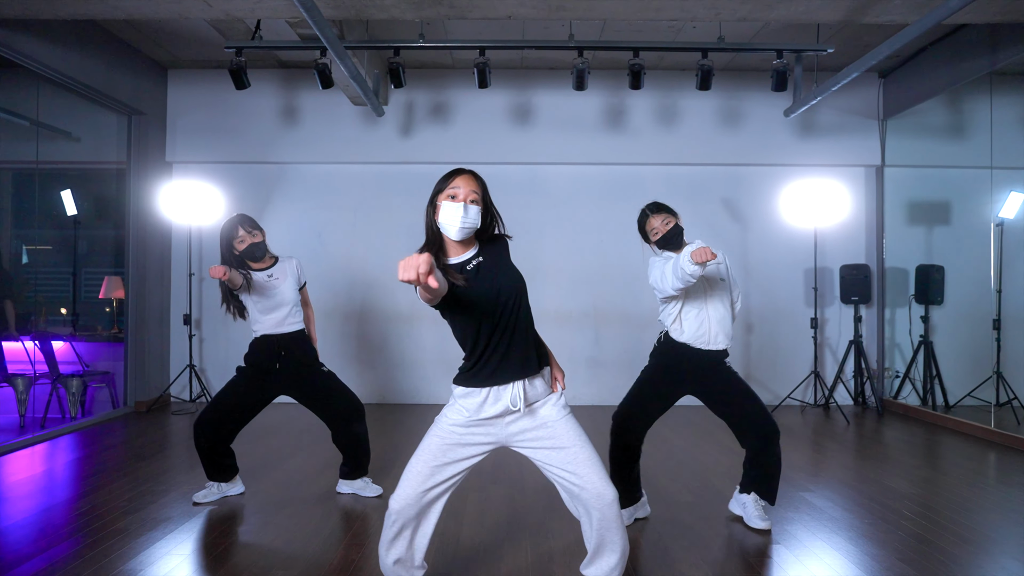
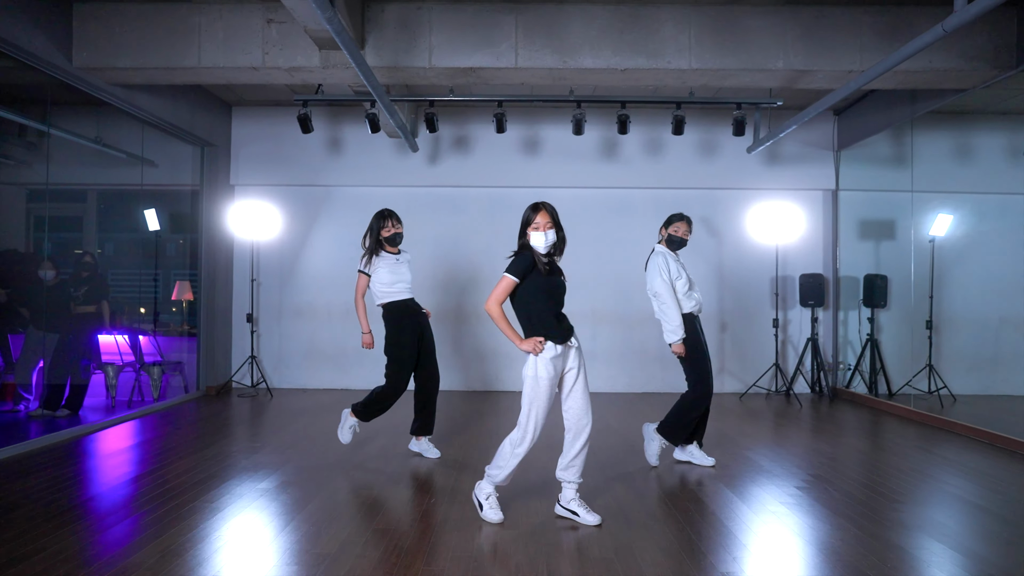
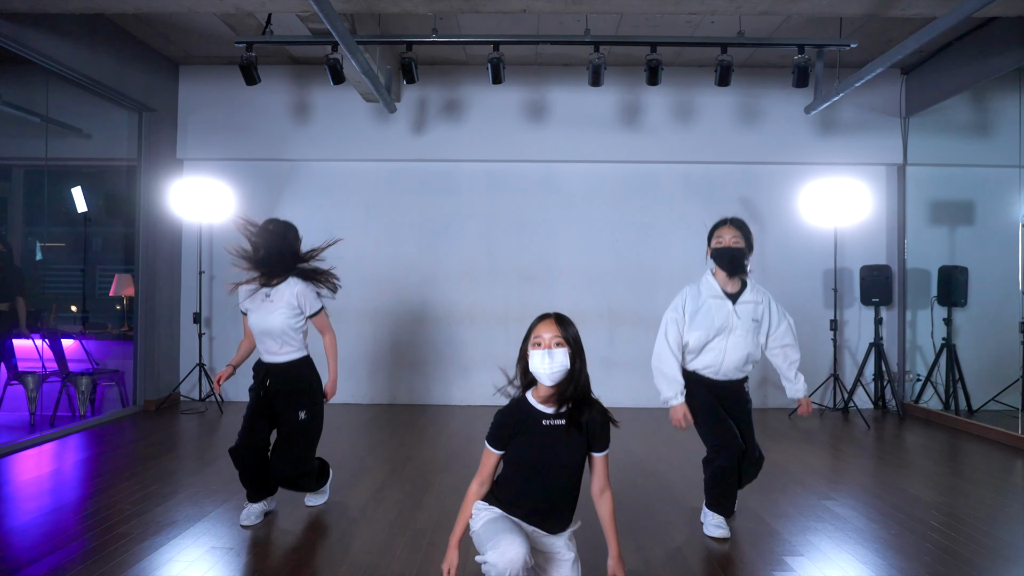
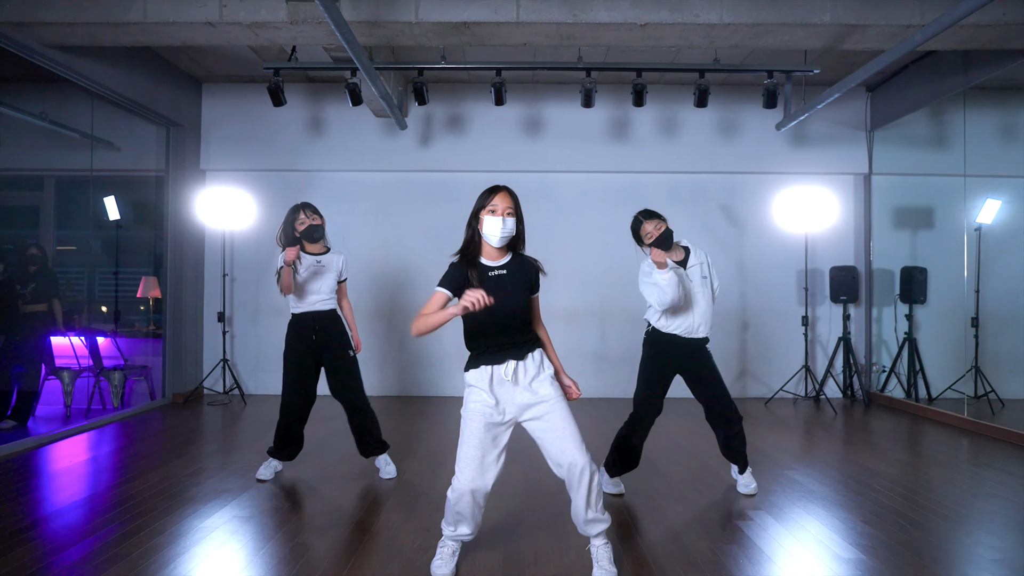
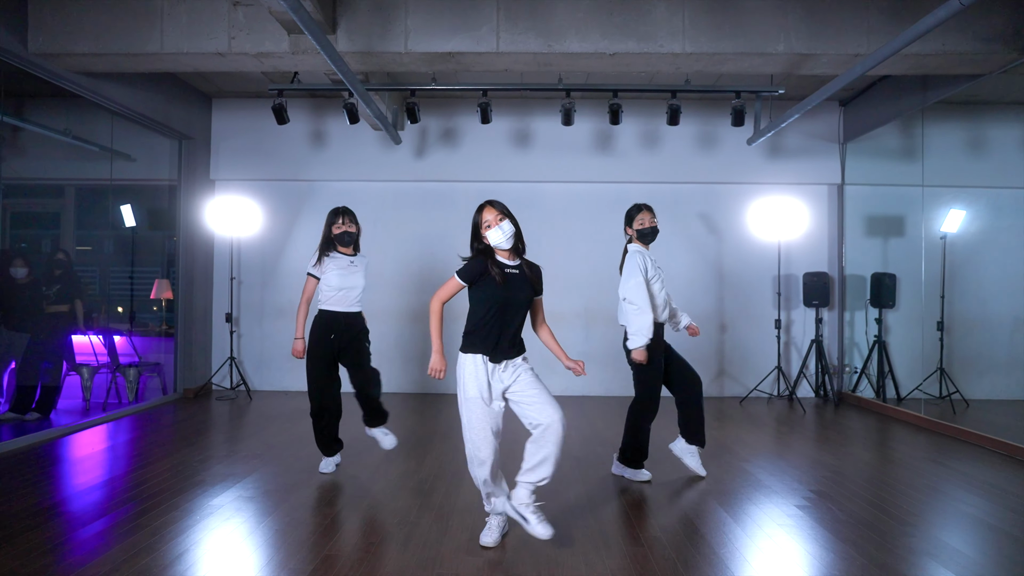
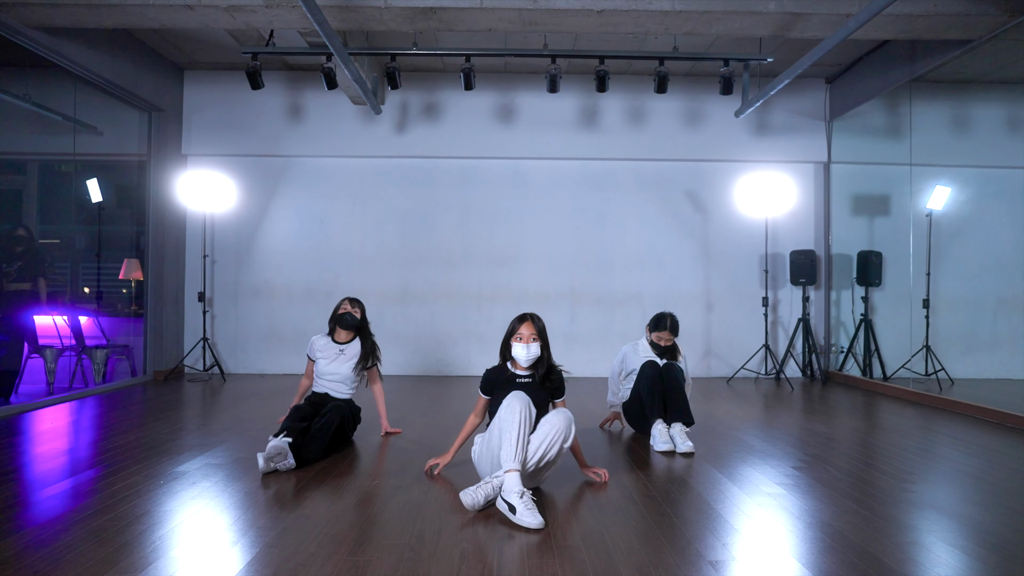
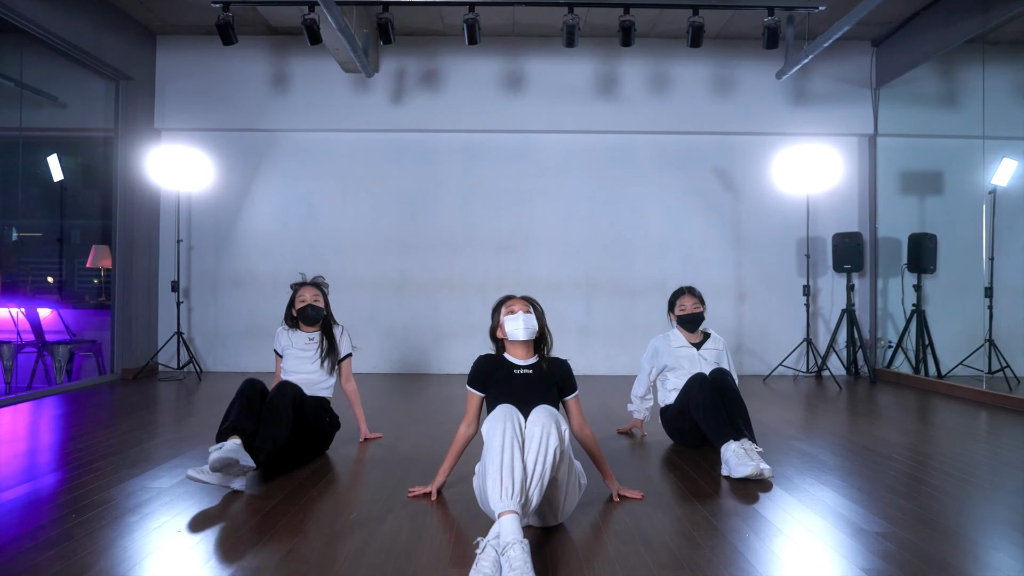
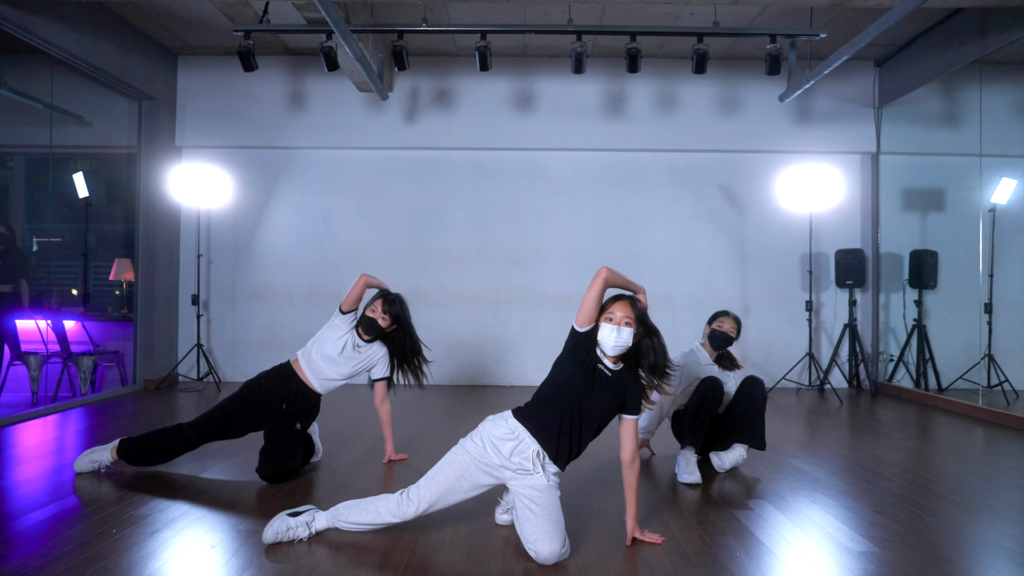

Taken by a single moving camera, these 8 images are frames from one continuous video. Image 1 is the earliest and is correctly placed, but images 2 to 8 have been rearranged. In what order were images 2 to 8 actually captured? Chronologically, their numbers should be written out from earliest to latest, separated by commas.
4, 2, 5, 3, 8, 6, 7
